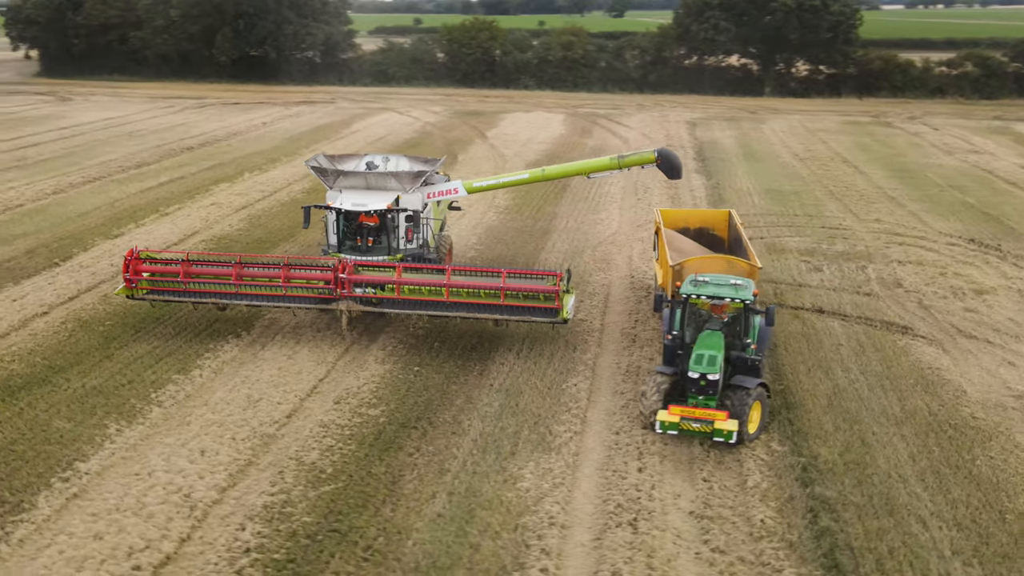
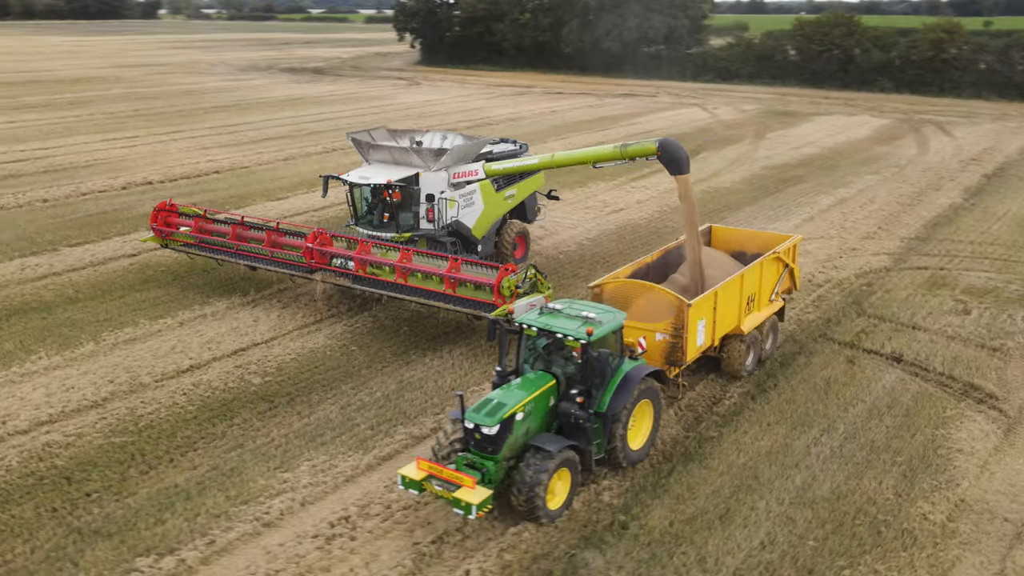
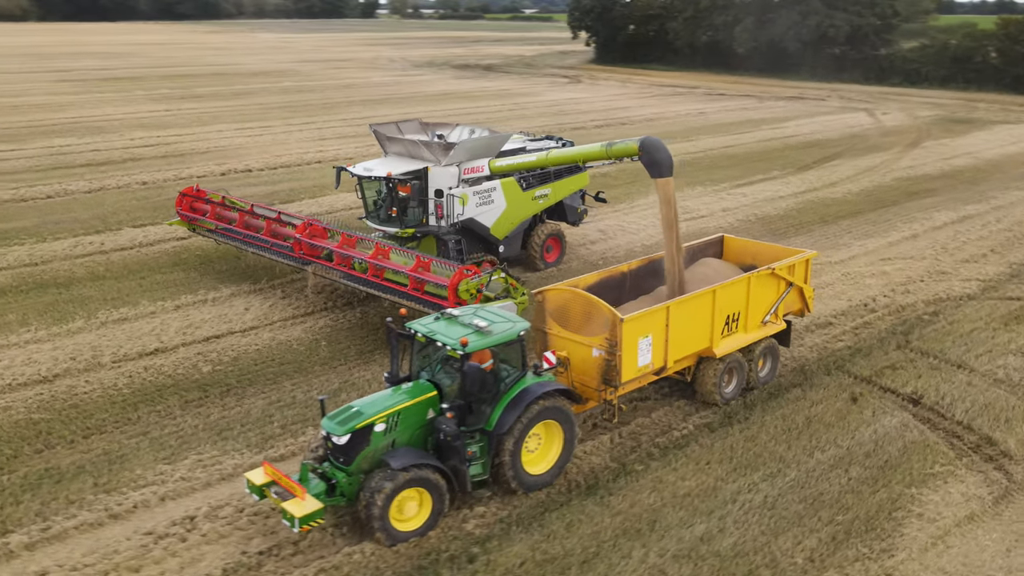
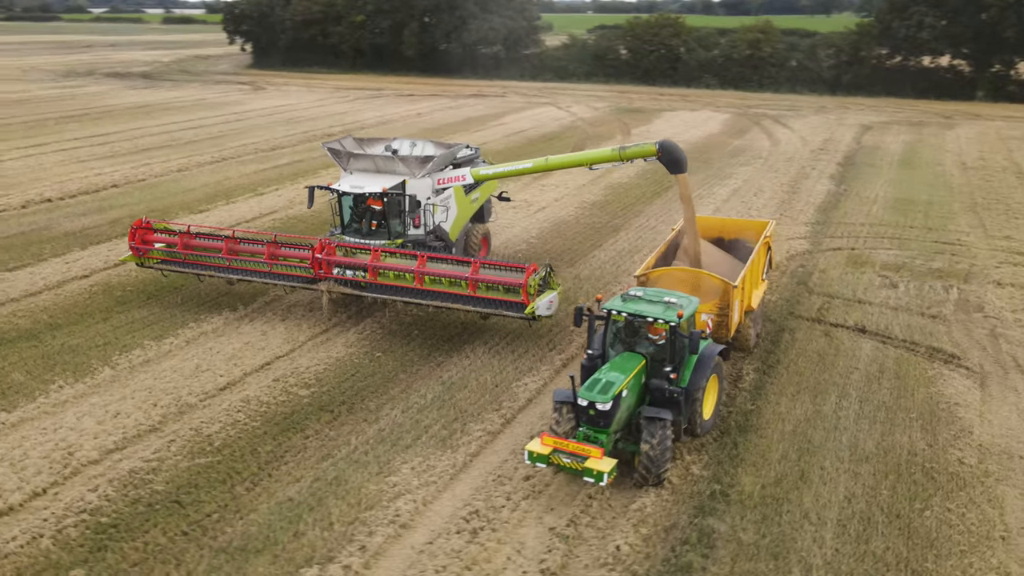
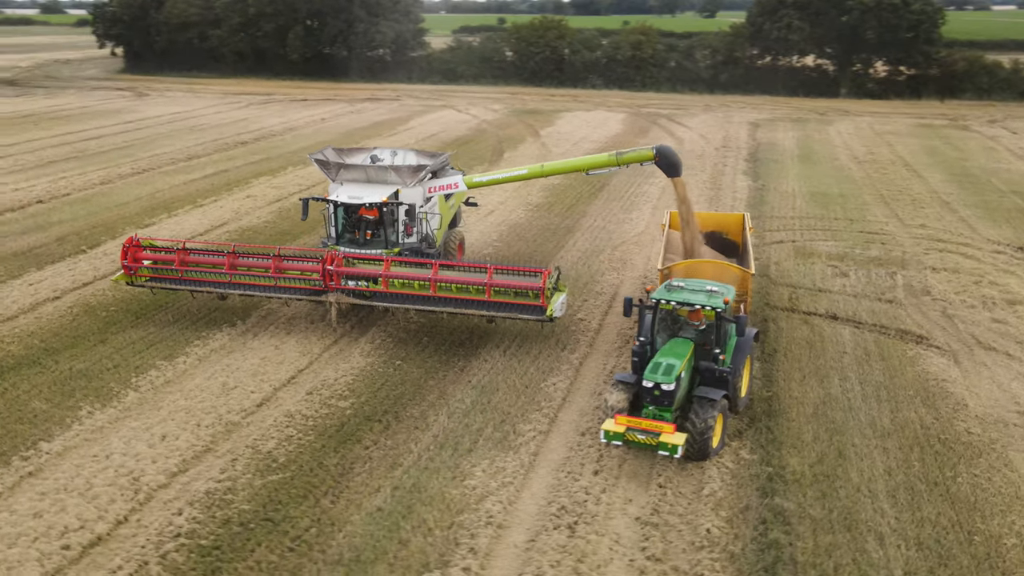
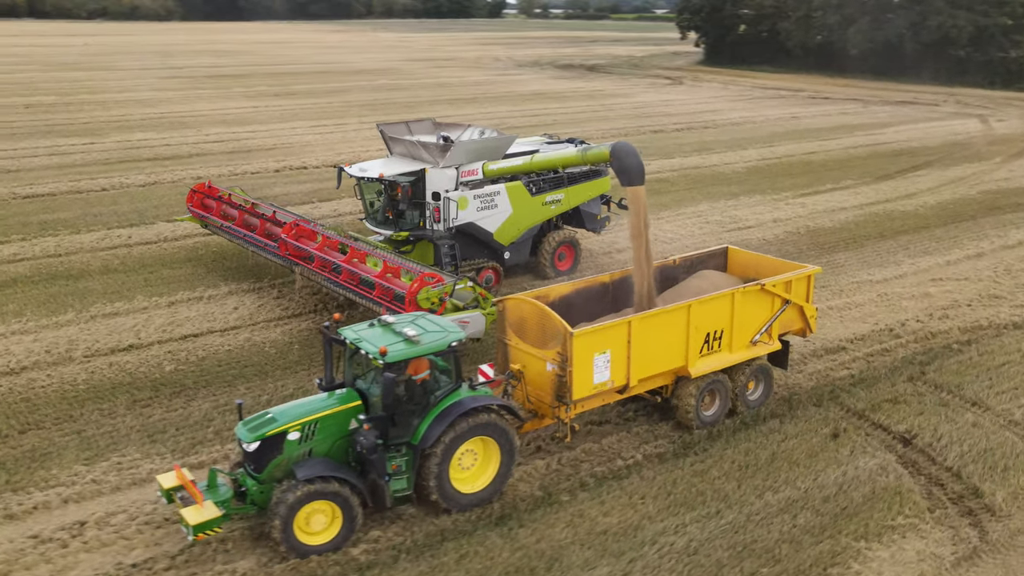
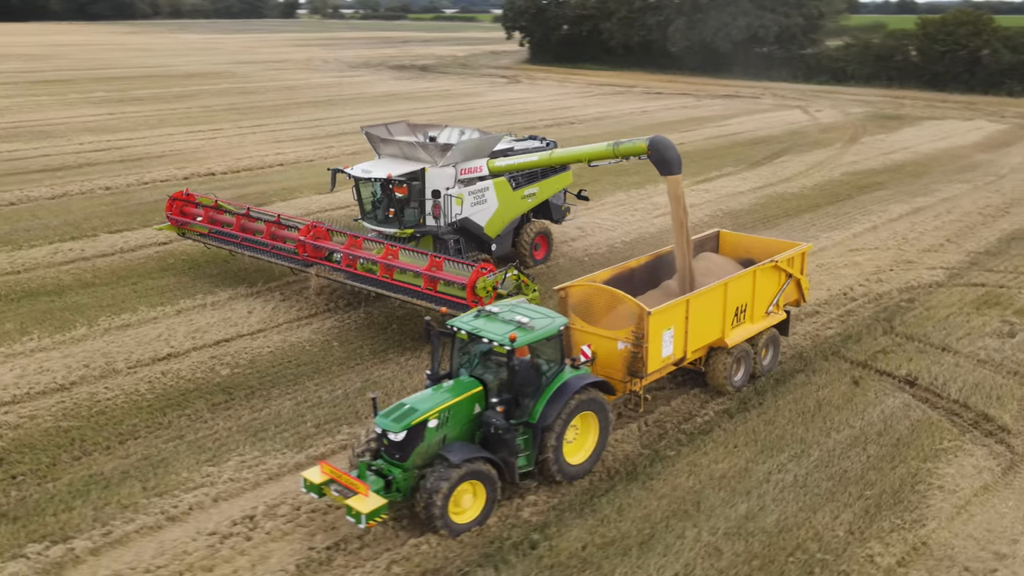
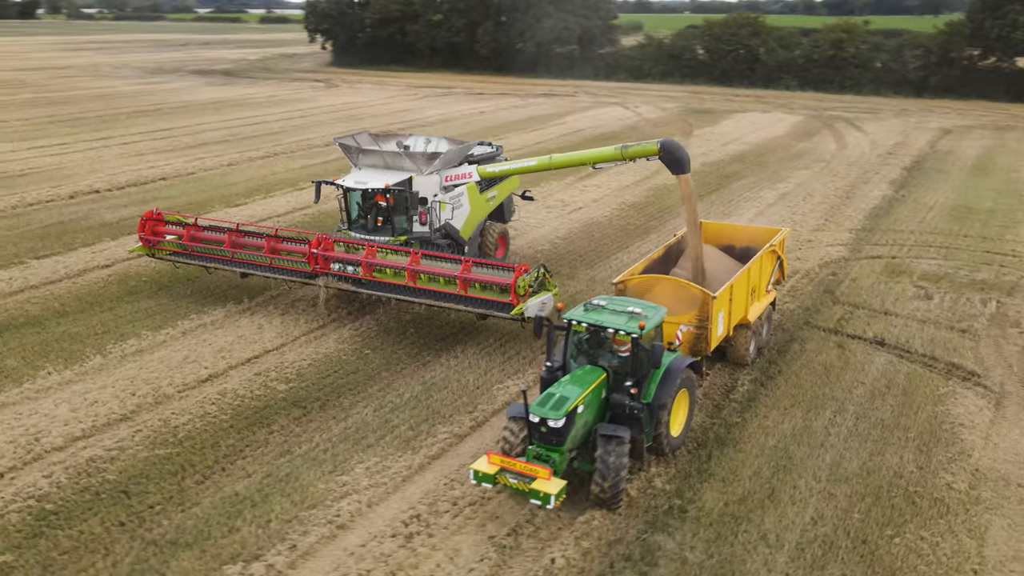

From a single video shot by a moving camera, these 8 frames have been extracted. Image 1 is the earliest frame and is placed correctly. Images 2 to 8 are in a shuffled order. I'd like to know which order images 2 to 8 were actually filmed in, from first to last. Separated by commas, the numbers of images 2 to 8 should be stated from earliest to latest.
5, 4, 8, 2, 7, 3, 6
